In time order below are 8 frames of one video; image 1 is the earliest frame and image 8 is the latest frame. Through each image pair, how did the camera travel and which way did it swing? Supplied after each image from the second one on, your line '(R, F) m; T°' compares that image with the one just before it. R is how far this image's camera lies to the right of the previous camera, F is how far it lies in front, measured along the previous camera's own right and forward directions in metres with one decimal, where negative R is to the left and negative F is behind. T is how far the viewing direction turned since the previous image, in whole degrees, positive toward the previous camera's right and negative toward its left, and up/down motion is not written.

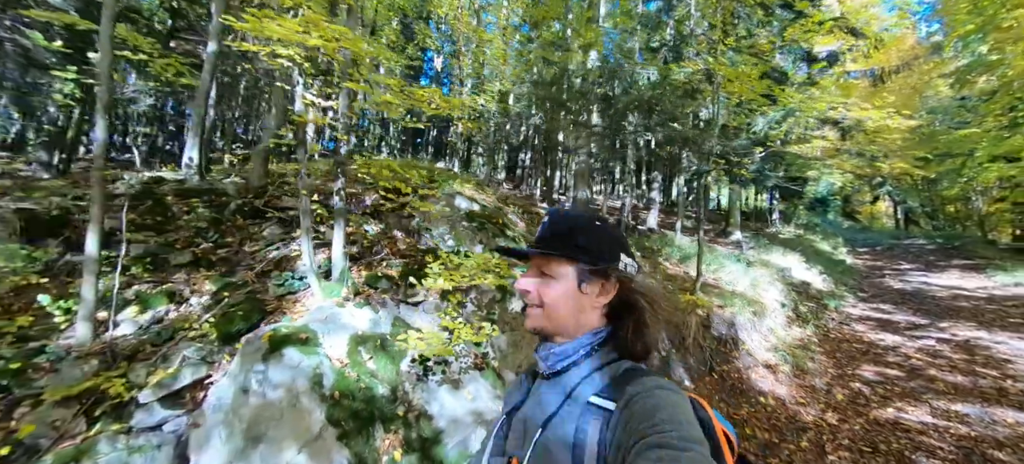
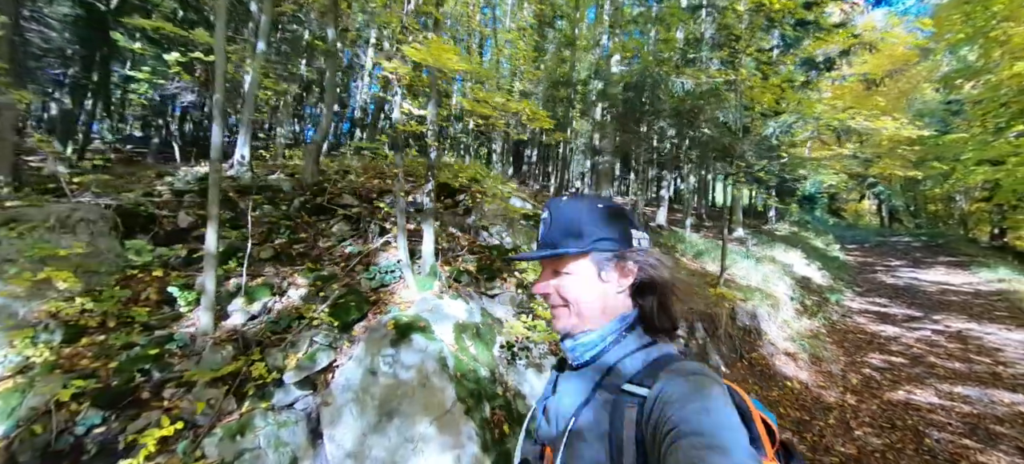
(-1.1, -0.4) m; +2°
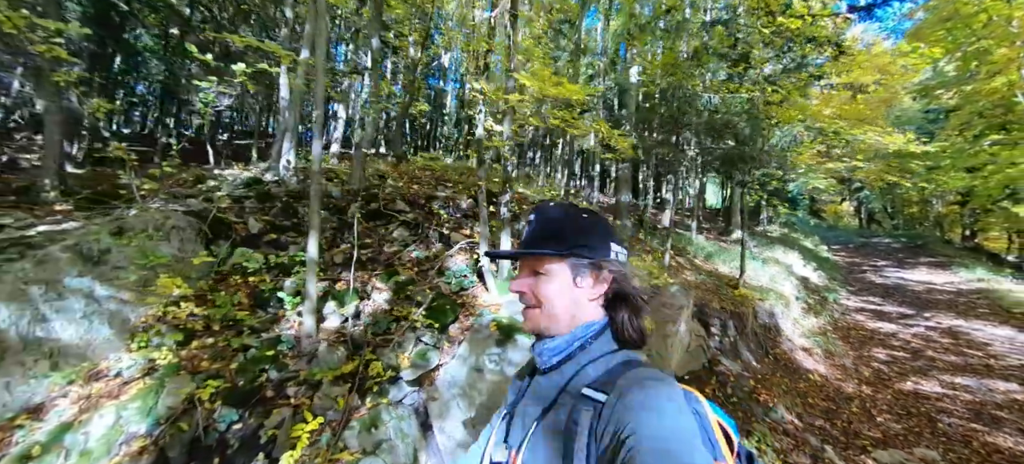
(-1.1, -0.4) m; +2°
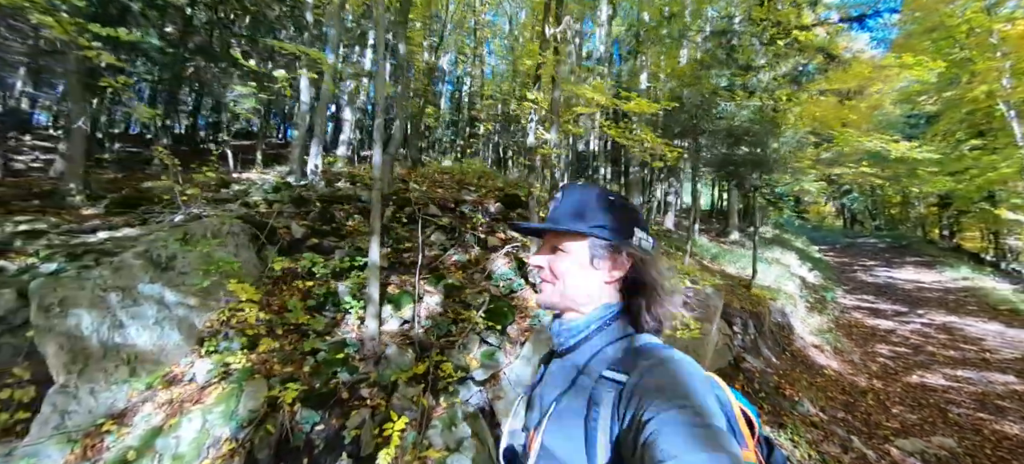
(-0.8, -0.2) m; +2°
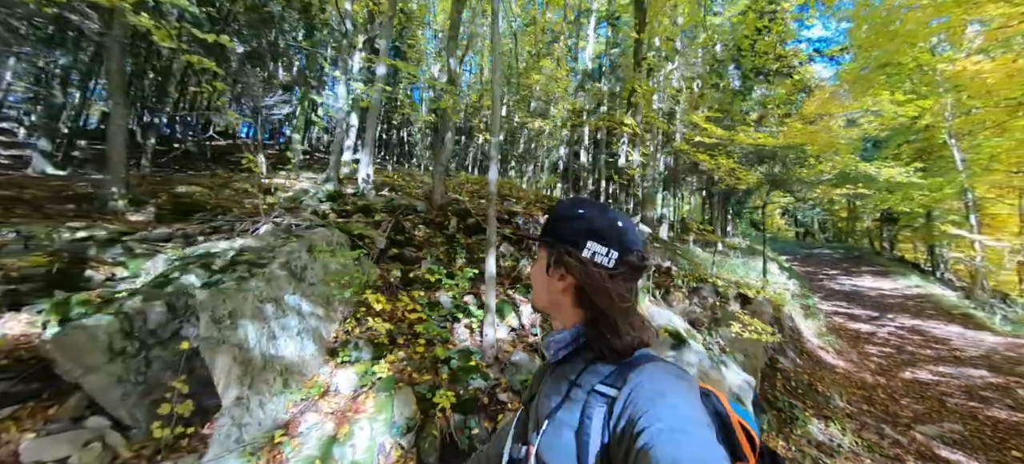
(-1.9, -0.2) m; +6°
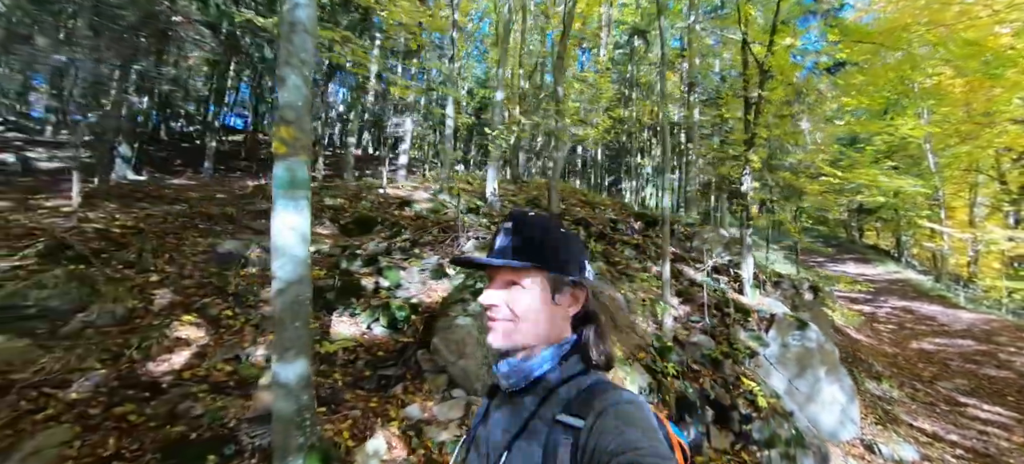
(-3.3, -1.3) m; +4°
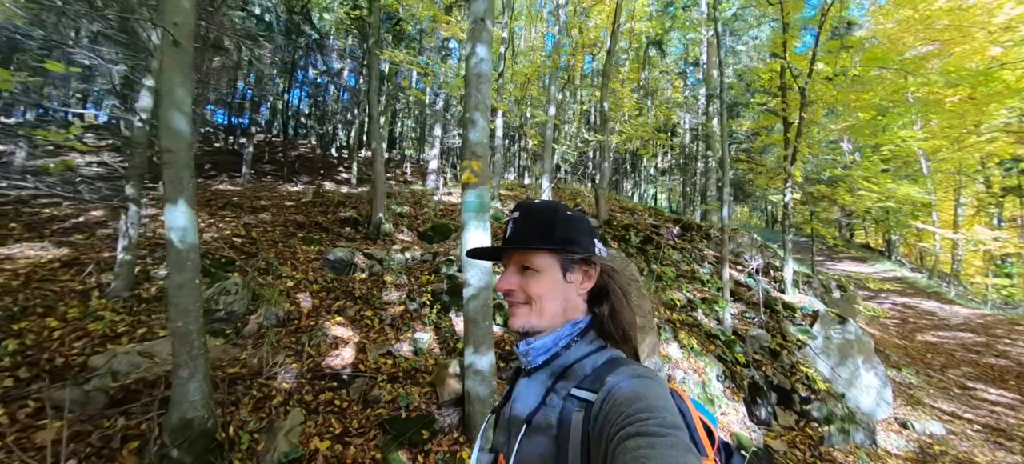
(-1.7, -0.7) m; +2°
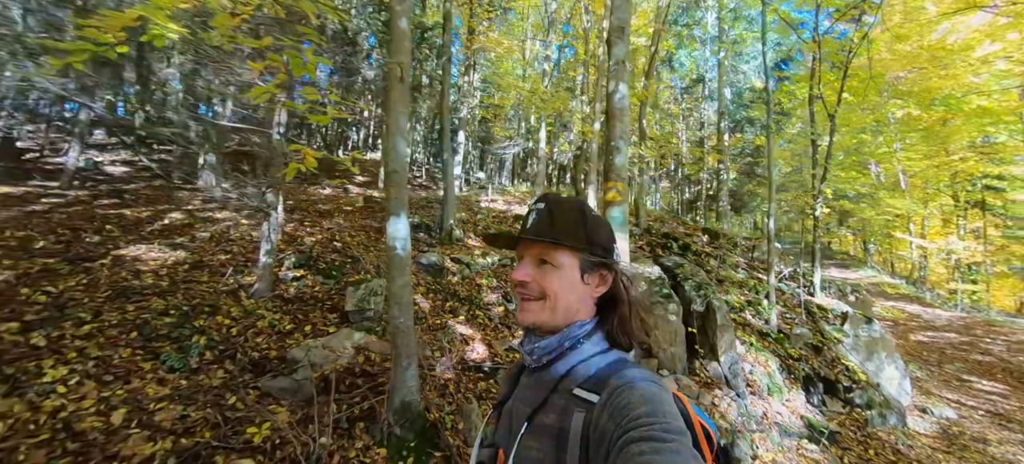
(-2.0, -0.6) m; +3°
